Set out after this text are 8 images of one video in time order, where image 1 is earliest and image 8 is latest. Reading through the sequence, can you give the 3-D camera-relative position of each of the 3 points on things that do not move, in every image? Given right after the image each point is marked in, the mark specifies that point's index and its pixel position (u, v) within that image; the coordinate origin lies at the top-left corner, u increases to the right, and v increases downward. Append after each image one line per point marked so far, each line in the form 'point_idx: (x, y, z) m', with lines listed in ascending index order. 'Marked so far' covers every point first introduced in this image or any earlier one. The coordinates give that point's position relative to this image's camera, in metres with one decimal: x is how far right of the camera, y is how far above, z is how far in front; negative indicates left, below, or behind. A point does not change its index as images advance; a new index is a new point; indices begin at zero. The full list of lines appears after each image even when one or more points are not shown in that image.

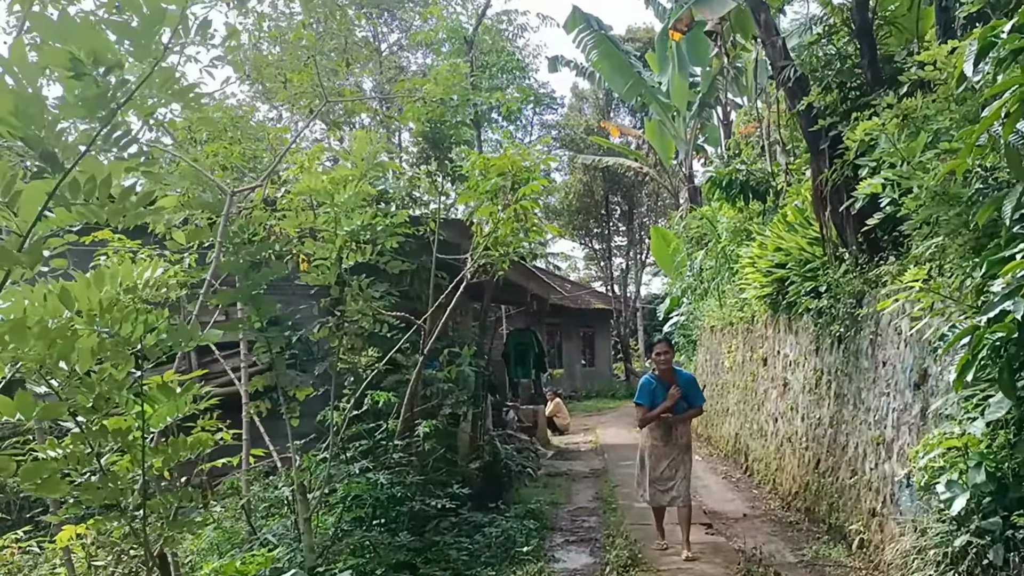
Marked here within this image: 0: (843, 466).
0: (+2.1, -1.1, +5.7) m
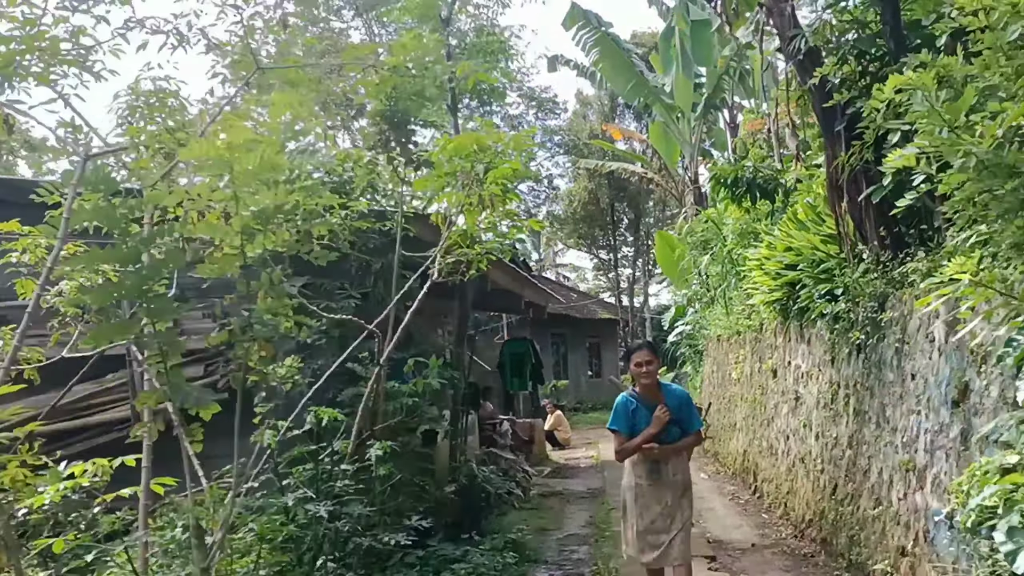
0: (+1.9, -1.1, +4.9) m
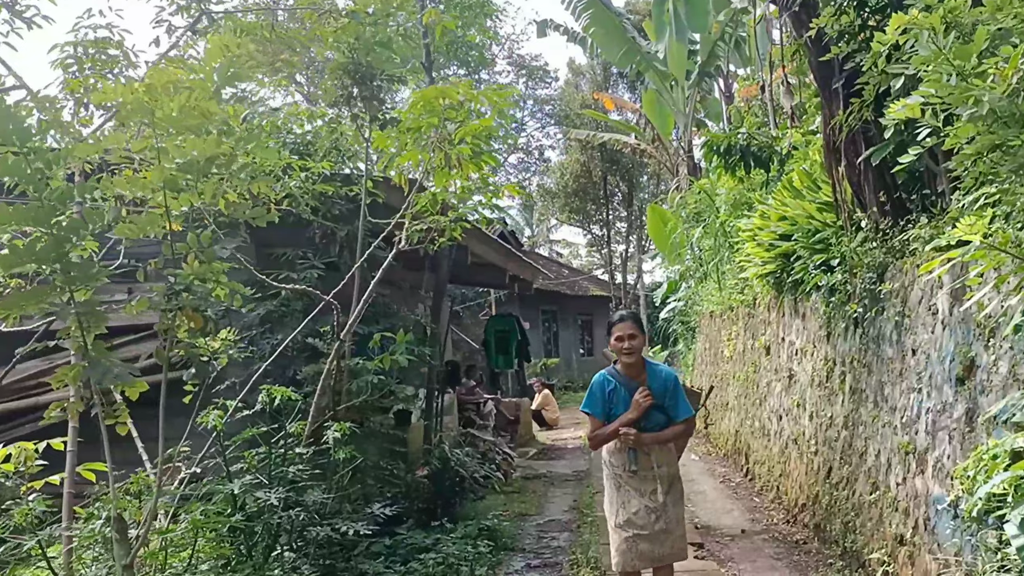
0: (+1.8, -1.0, +4.6) m
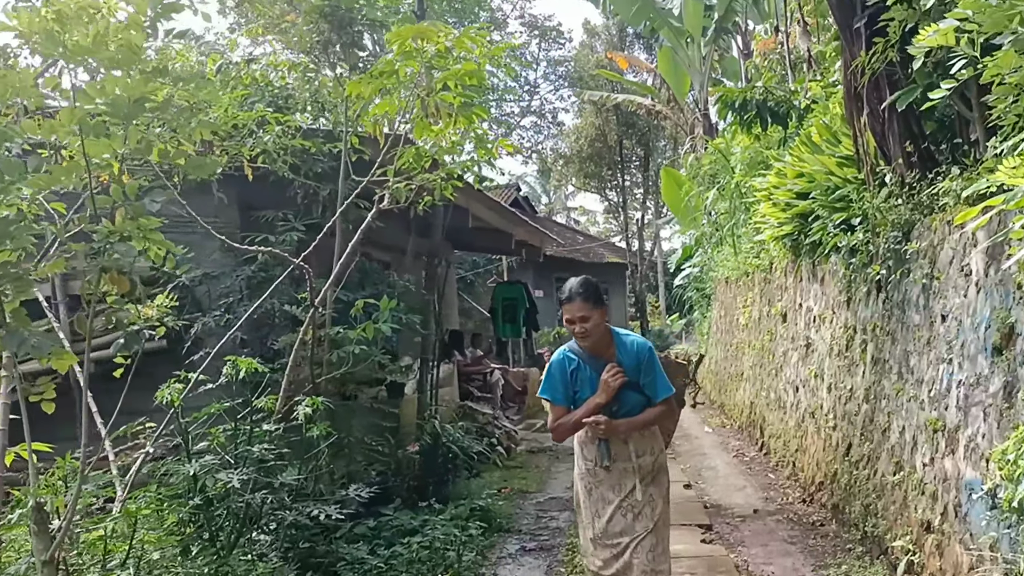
0: (+1.7, -0.8, +4.2) m
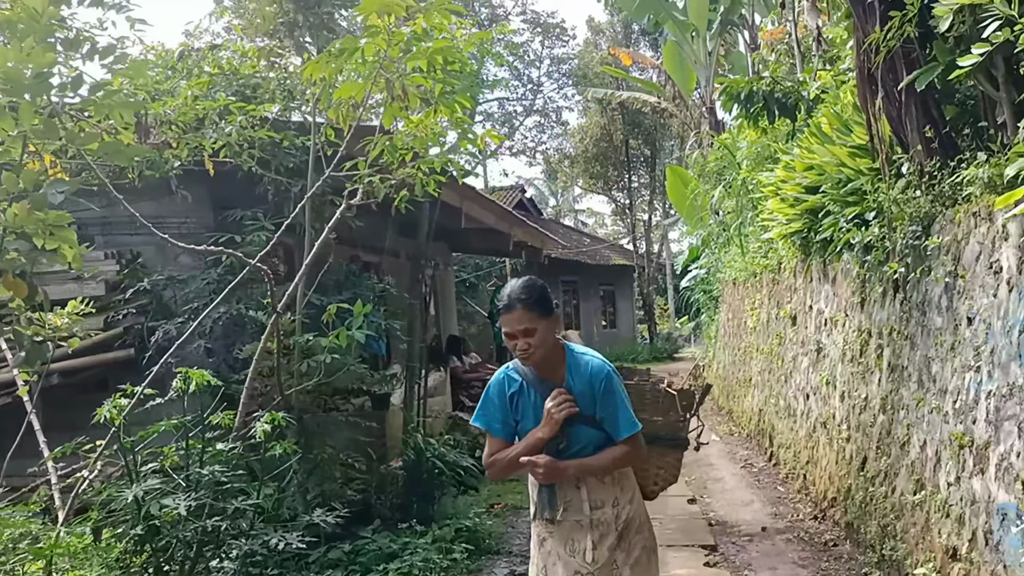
0: (+1.6, -0.8, +3.8) m
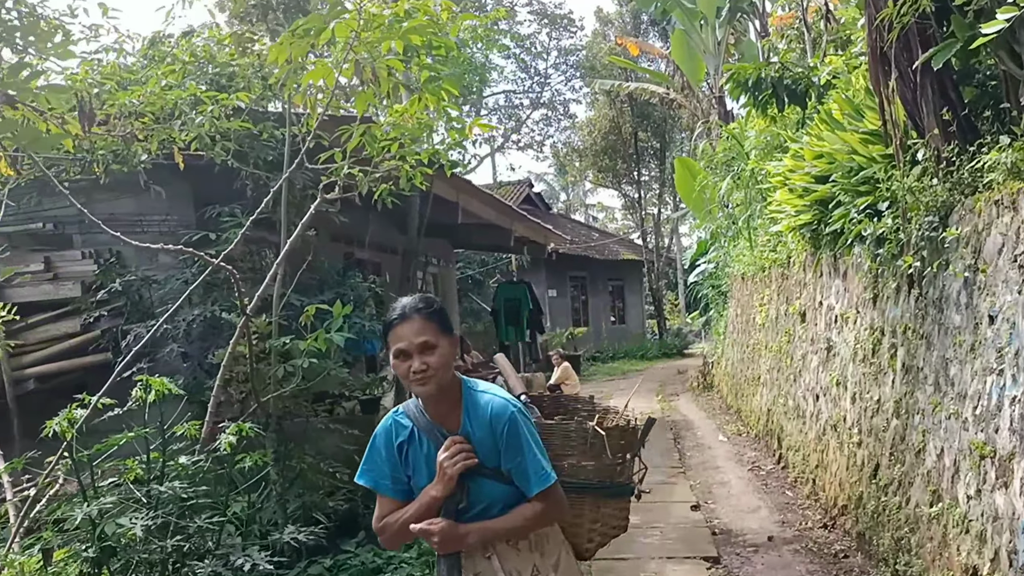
0: (+1.6, -0.8, +3.6) m
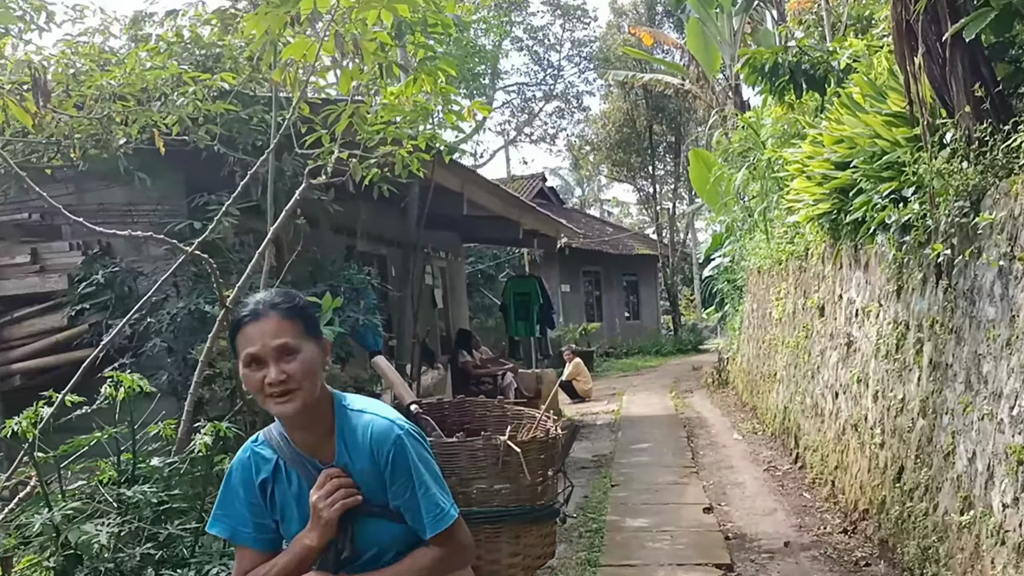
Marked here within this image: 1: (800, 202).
0: (+1.6, -0.7, +3.3) m
1: (+1.9, +0.6, +5.8) m
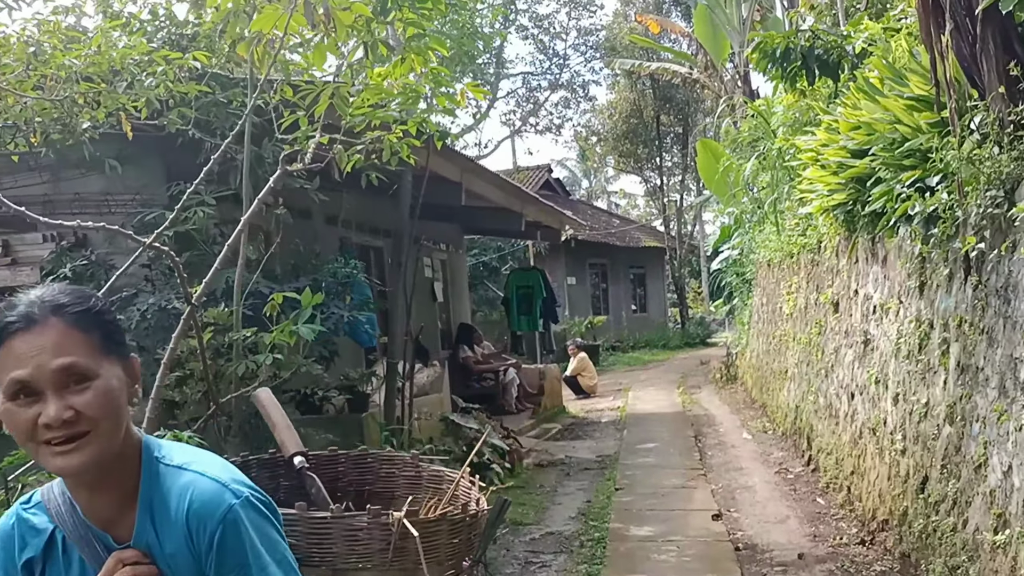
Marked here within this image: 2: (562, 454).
0: (+1.6, -0.7, +3.0) m
1: (+1.8, +0.6, +5.6) m
2: (+0.4, -1.3, +7.2) m
